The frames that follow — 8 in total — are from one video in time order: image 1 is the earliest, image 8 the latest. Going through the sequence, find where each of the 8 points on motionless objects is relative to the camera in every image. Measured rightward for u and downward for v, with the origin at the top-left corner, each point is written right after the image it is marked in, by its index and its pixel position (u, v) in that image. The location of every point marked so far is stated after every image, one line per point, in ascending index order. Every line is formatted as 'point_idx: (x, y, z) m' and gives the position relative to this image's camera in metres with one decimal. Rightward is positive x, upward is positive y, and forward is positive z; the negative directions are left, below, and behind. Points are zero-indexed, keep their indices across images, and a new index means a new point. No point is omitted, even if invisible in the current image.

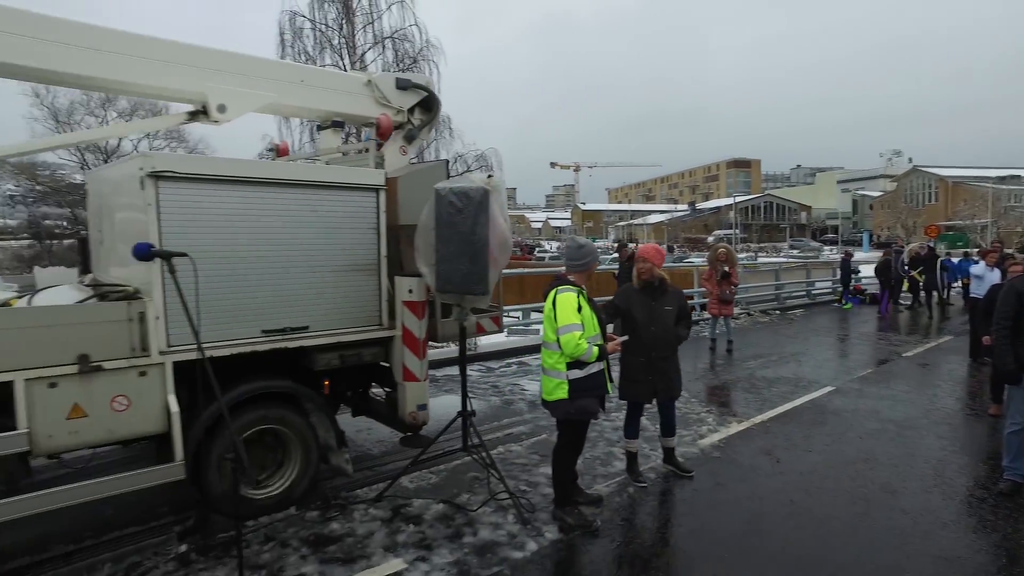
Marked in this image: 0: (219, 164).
0: (-1.6, +0.7, +3.7) m
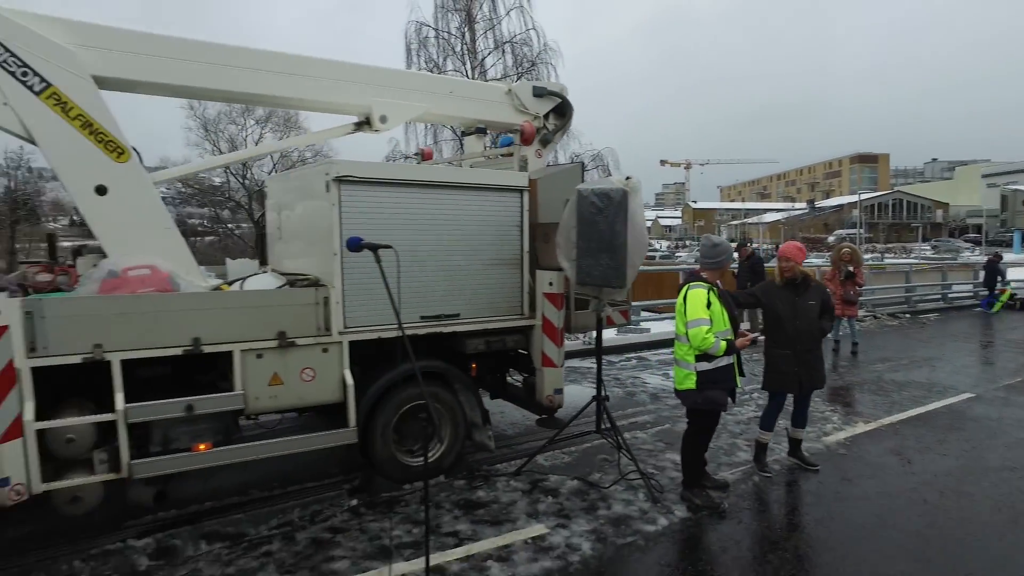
0: (-0.8, +0.8, +4.2) m
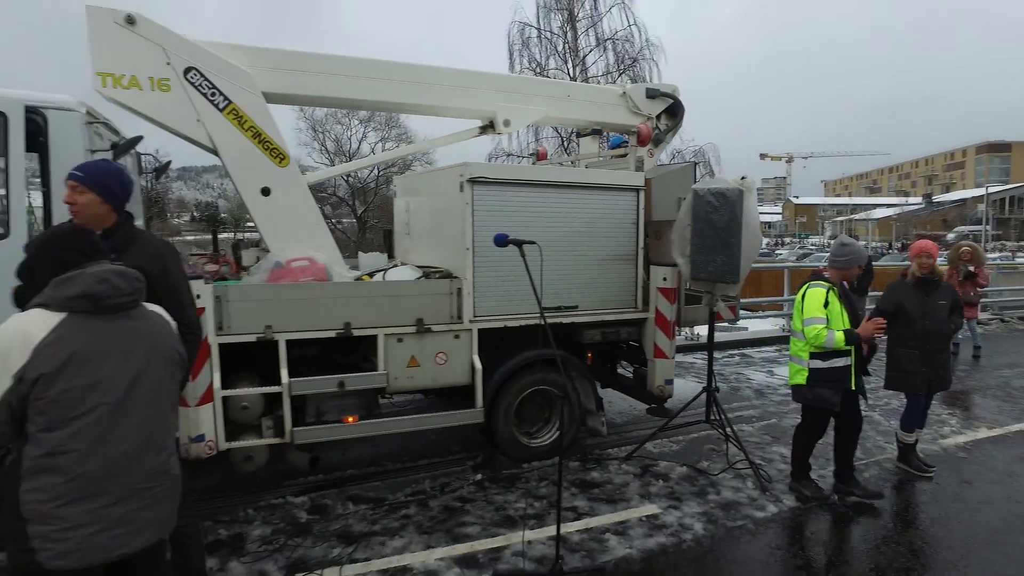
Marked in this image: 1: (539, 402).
0: (0.0, +0.8, +4.6) m
1: (+0.2, -0.8, +5.0) m
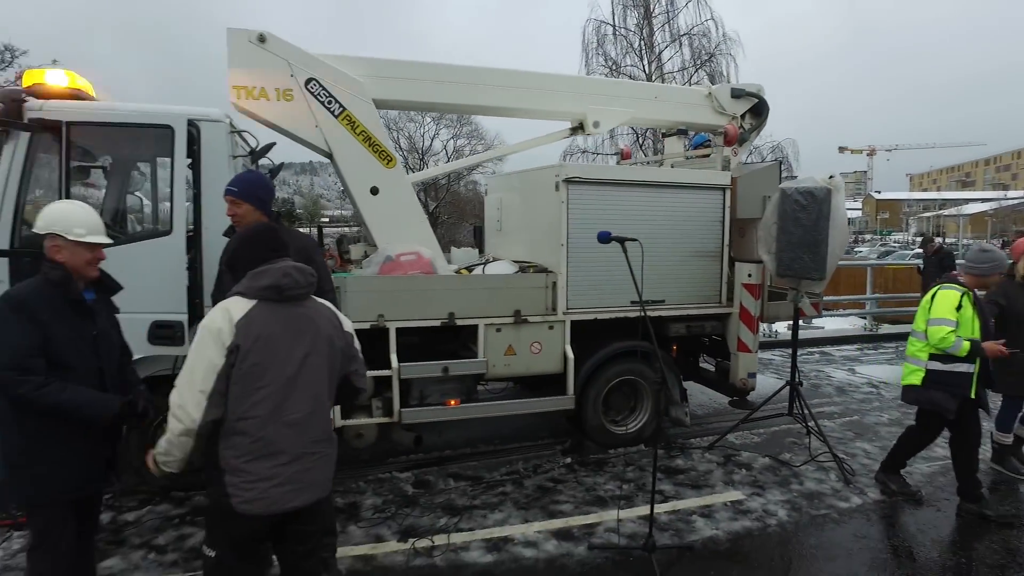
0: (+0.7, +0.8, +4.8) m
1: (+0.9, -0.8, +5.3) m
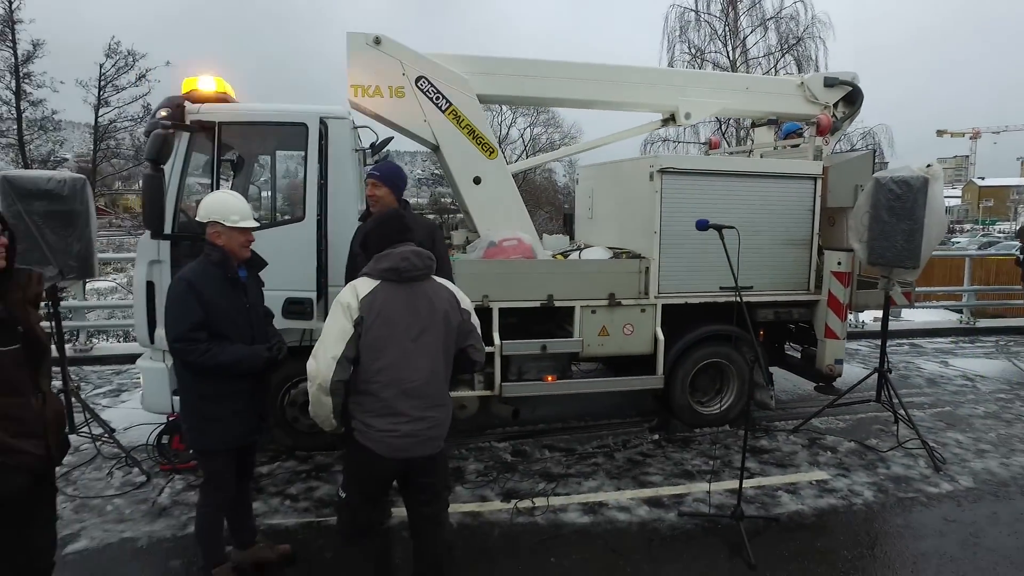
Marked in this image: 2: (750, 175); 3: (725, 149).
0: (+1.4, +0.9, +5.0) m
1: (+1.6, -0.7, +5.5) m
2: (+1.8, +0.9, +5.2) m
3: (+2.5, +1.6, +7.8) m
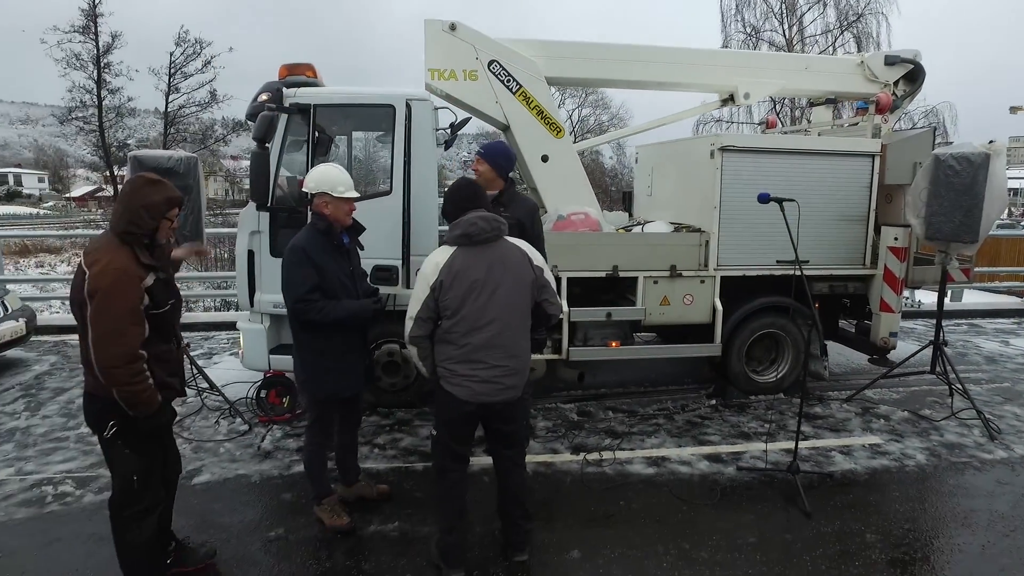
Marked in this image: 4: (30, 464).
0: (+1.9, +1.2, +5.2) m
1: (+2.2, -0.5, +5.7) m
2: (+2.4, +1.1, +5.4) m
3: (+3.2, +1.9, +8.0) m
4: (-3.0, -1.1, +4.2) m
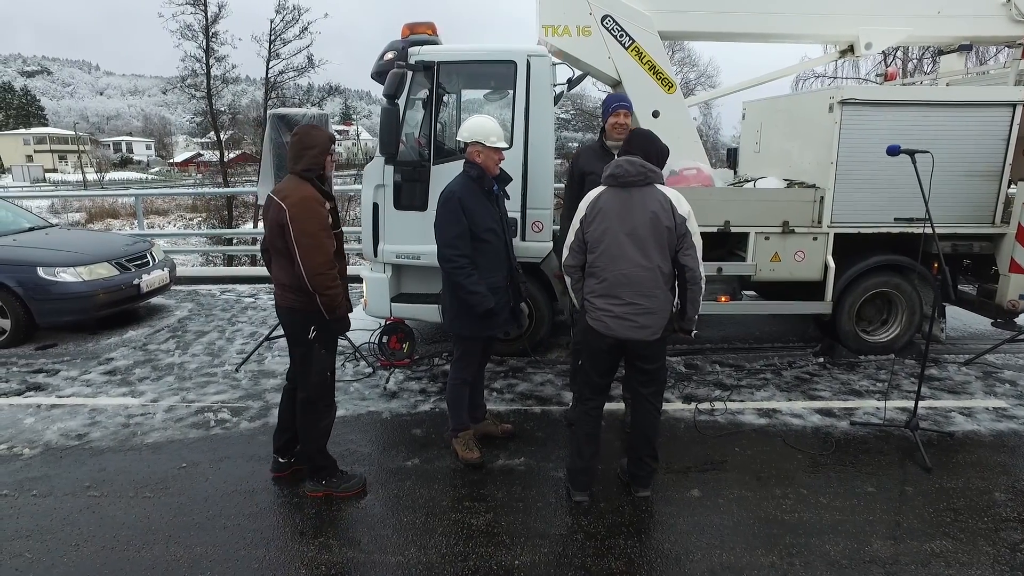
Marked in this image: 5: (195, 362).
0: (+2.8, +1.5, +5.1) m
1: (+3.1, -0.1, +5.6) m
2: (+3.3, +1.4, +5.1) m
3: (+4.4, +2.3, +7.6) m
4: (-2.3, -0.8, +4.7) m
5: (-2.6, -0.6, +5.4) m
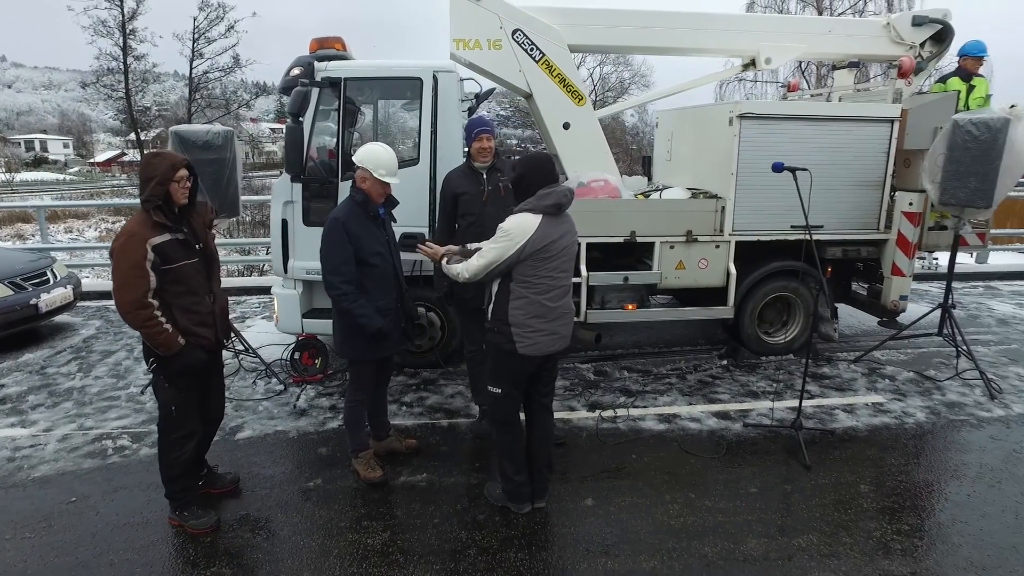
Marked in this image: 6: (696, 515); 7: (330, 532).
0: (+2.1, +1.4, +5.3) m
1: (+2.3, -0.2, +5.9) m
2: (+2.5, +1.4, +5.4) m
3: (+3.4, +2.3, +8.0) m
4: (-2.9, -0.9, +4.6) m
5: (-3.3, -0.8, +5.3) m
6: (+1.0, -1.2, +3.5) m
7: (-0.9, -1.2, +3.4) m
